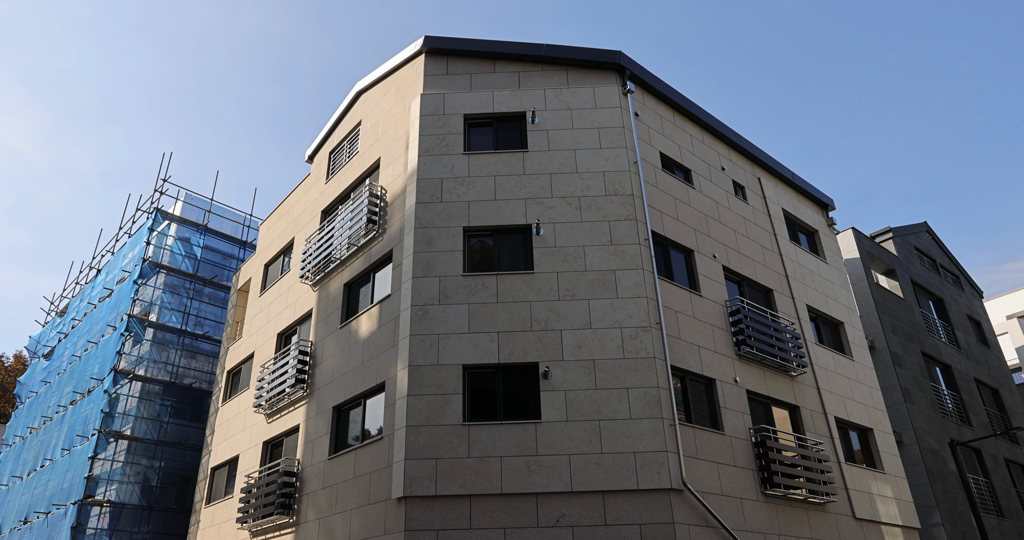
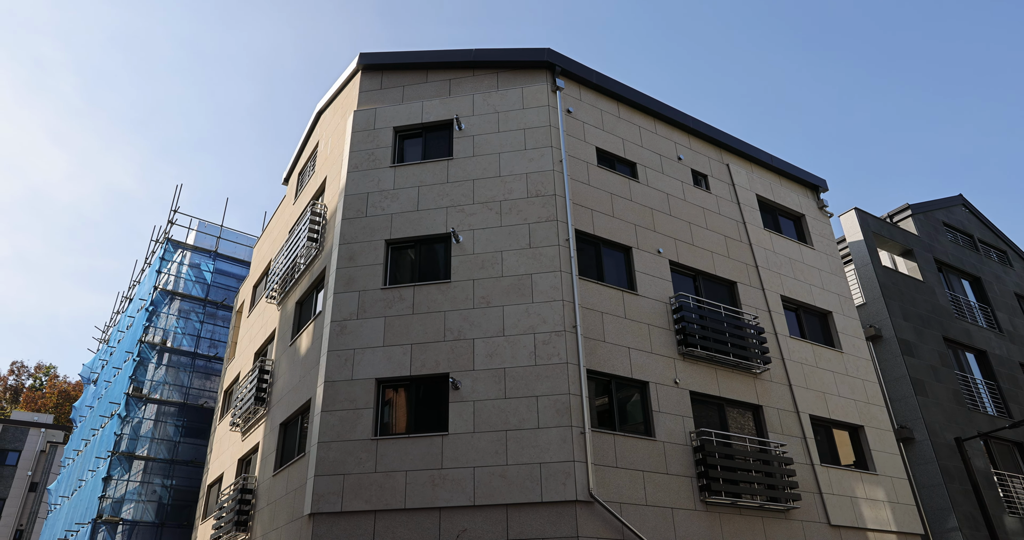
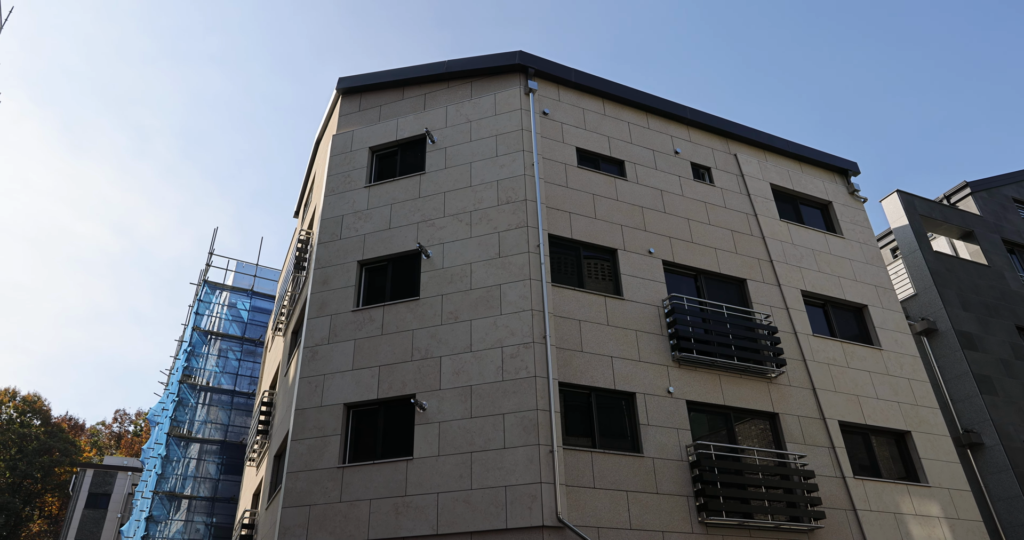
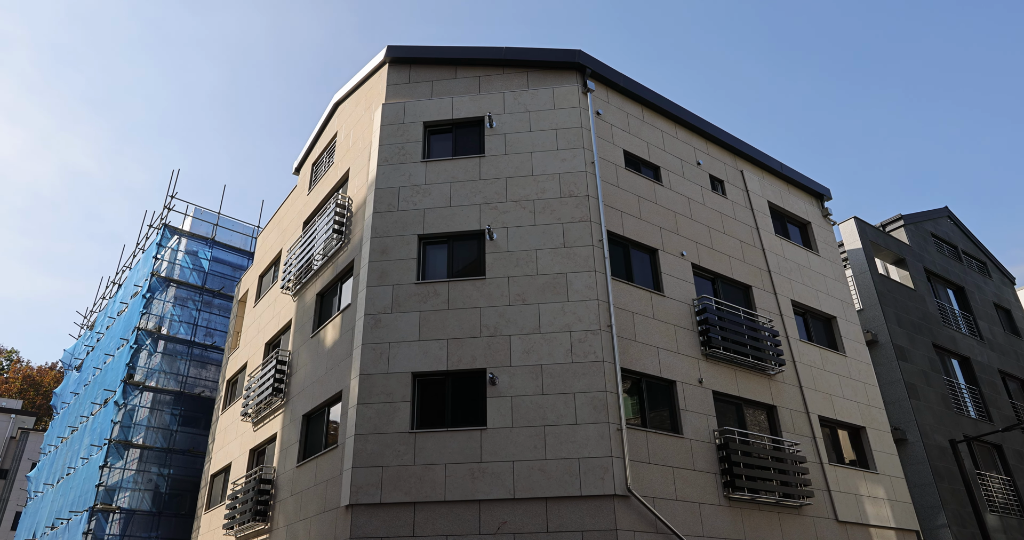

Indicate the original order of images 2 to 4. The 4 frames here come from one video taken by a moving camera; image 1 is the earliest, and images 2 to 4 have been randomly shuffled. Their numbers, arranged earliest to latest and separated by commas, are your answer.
4, 2, 3
